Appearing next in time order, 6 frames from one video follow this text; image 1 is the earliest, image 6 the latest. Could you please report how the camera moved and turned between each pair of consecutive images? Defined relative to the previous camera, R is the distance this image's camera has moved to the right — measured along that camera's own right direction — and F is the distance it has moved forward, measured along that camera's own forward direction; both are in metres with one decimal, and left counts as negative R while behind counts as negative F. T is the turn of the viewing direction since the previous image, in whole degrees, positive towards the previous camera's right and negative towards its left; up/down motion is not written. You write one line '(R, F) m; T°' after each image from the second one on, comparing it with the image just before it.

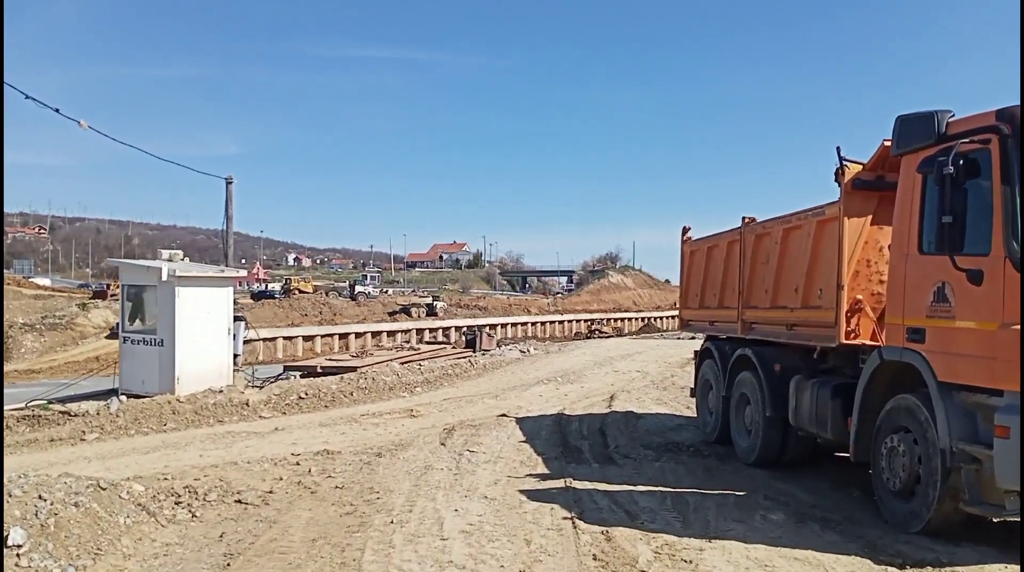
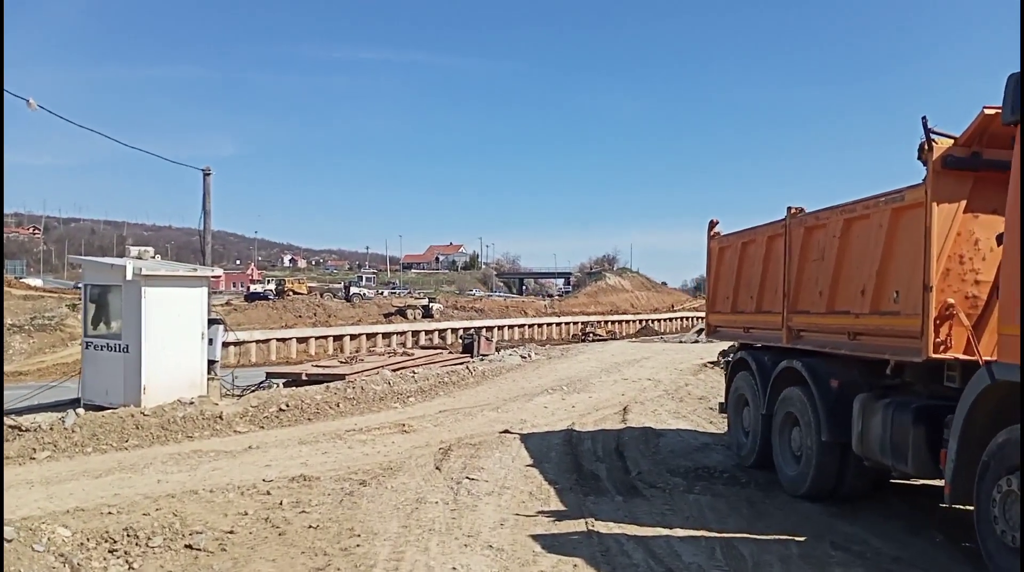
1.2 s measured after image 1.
(-0.1, +1.3) m; 0°
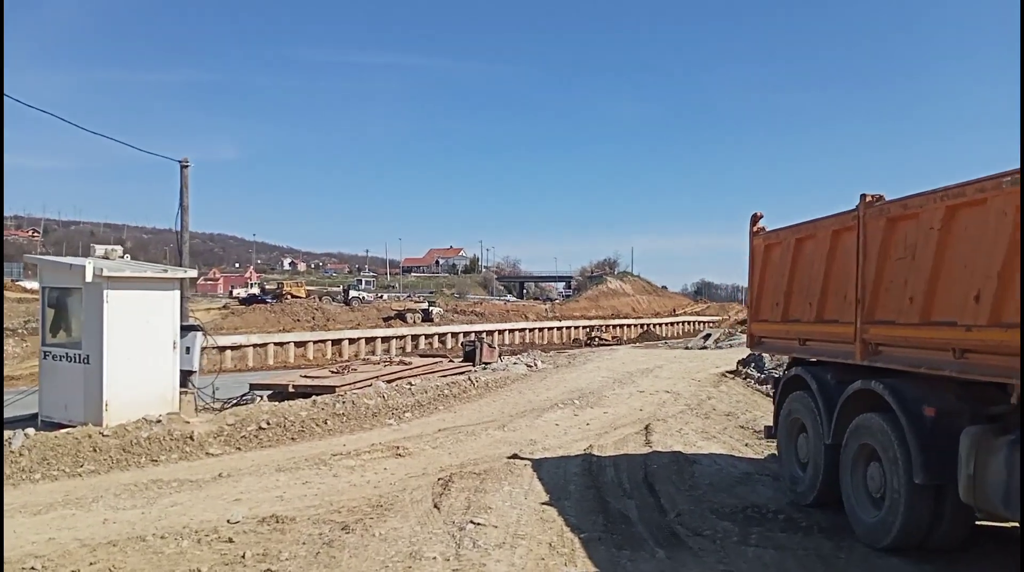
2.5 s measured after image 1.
(-0.1, +1.3) m; 0°
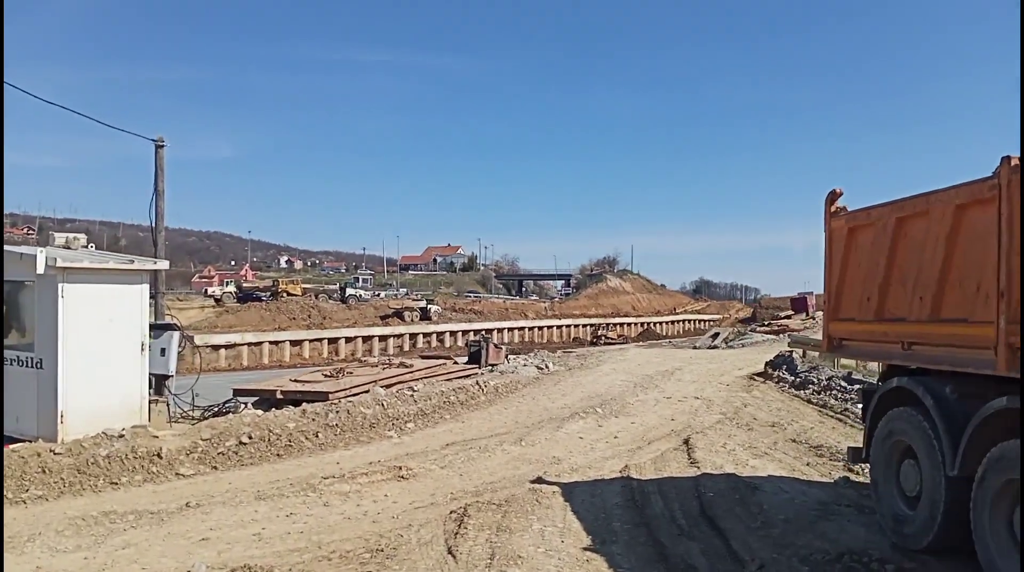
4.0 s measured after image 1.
(-0.3, +1.5) m; 0°
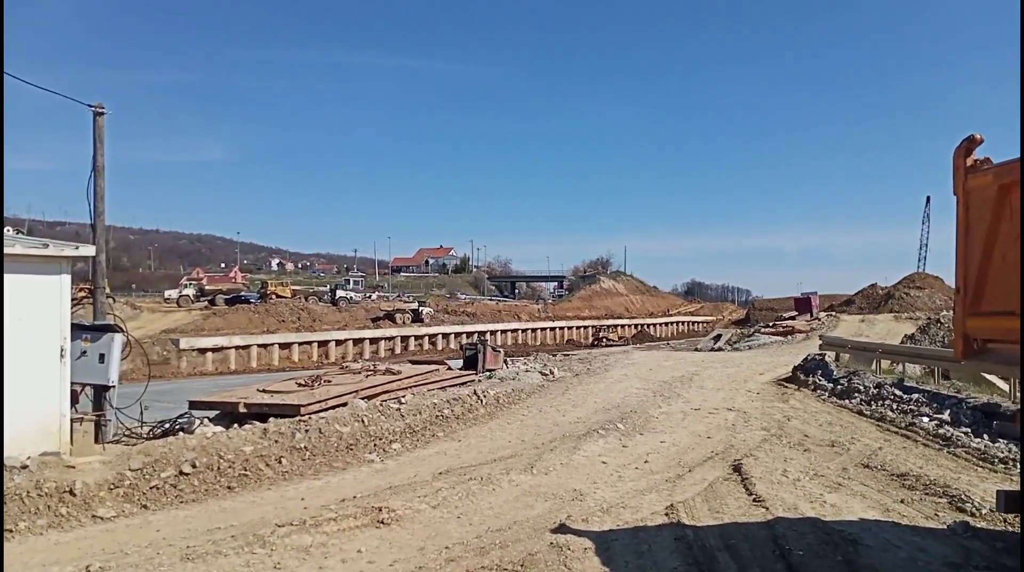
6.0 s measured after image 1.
(-0.2, +1.9) m; +1°
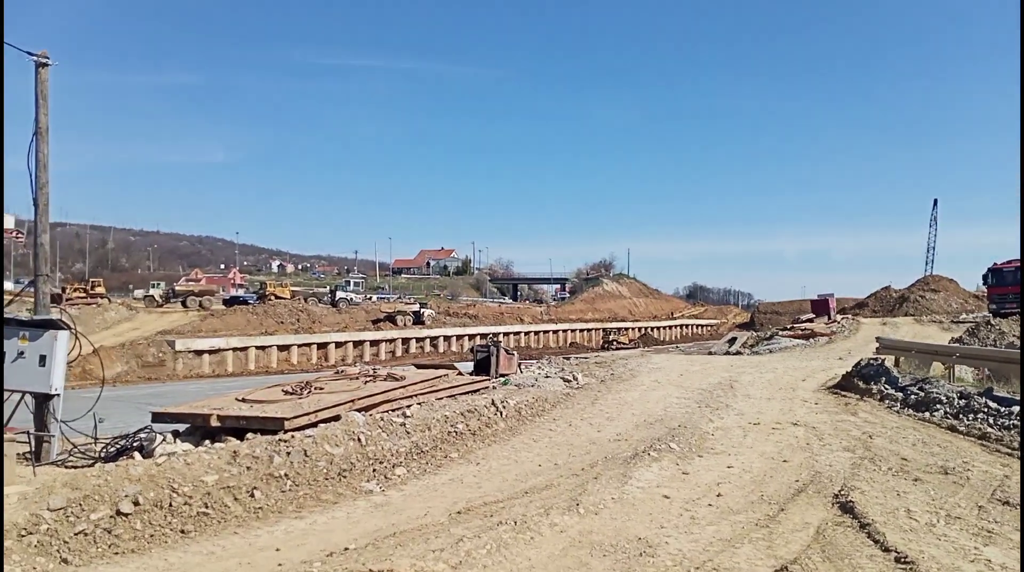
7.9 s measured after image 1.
(-0.3, +1.8) m; 0°
